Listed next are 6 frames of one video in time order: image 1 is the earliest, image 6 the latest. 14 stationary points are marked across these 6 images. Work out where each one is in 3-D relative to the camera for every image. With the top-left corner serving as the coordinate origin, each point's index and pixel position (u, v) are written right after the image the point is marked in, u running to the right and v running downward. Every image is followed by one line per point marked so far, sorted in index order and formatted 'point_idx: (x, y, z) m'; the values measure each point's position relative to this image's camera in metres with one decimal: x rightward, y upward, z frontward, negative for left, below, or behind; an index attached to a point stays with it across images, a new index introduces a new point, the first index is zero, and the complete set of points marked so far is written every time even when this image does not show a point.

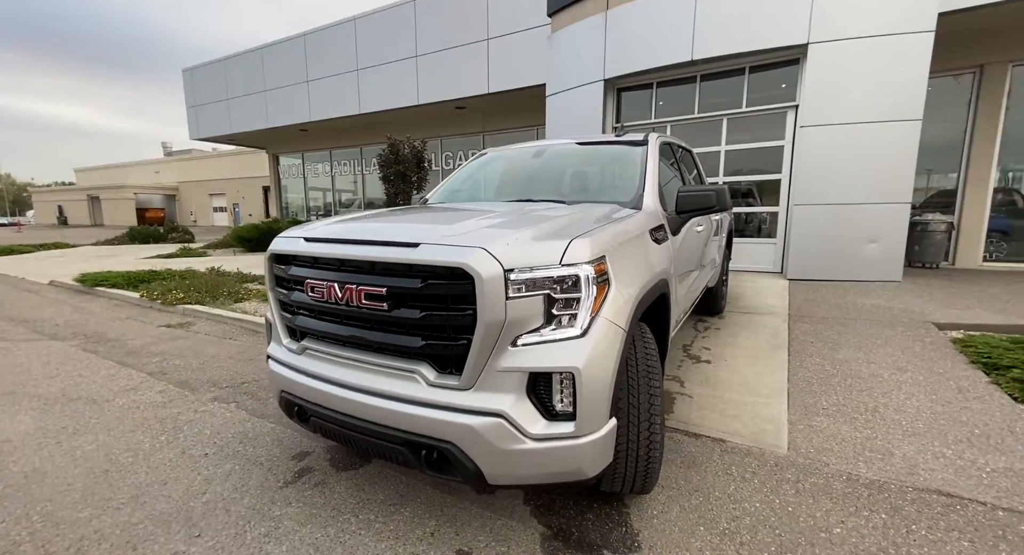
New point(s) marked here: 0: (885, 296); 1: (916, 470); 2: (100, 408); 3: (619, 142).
0: (+5.3, -0.3, +6.3) m
1: (+2.1, -1.0, +2.3) m
2: (-2.9, -0.9, +3.1) m
3: (+0.8, +1.1, +3.5) m
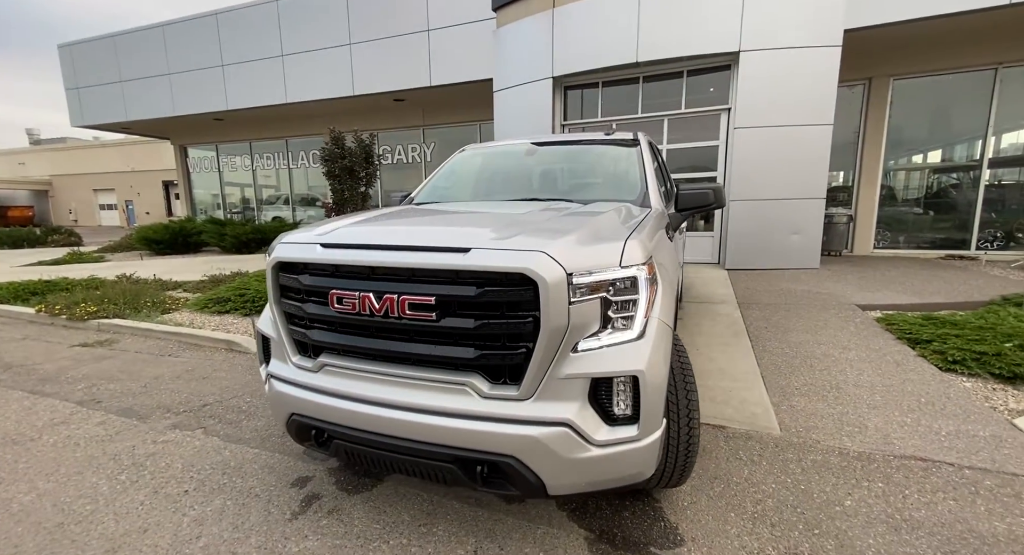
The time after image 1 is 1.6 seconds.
0: (+4.8, -0.1, +7.0) m
1: (+2.2, -1.0, +2.6) m
2: (-2.9, -1.0, +2.6) m
3: (+0.7, +1.1, +3.5) m
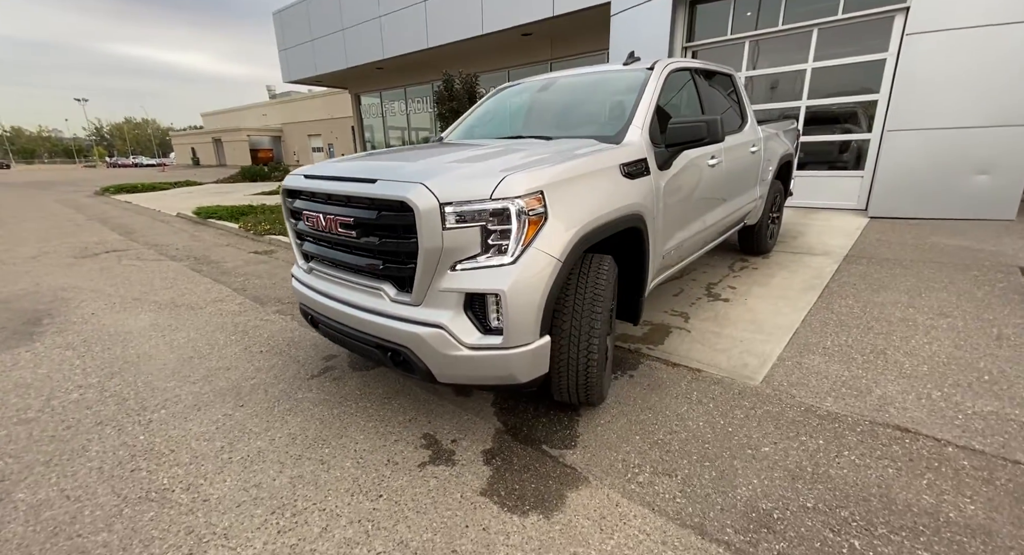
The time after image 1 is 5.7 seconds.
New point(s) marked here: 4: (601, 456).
0: (+5.8, +0.5, +5.5) m
1: (+2.0, -0.7, +2.3) m
2: (-2.9, -0.3, +4.0) m
3: (+0.9, +1.6, +3.3) m
4: (+0.4, -0.9, +2.1) m
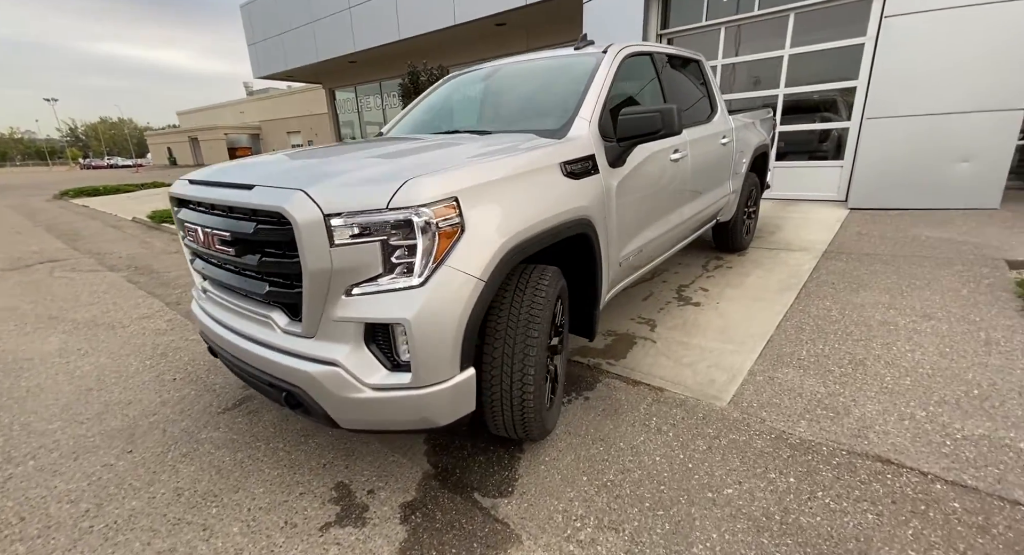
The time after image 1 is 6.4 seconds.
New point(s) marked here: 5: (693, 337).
0: (+5.4, +0.6, +5.3) m
1: (+1.7, -0.7, +2.1) m
2: (-3.2, -0.4, +3.6) m
3: (+0.5, +1.5, +3.0) m
4: (+0.1, -0.9, +1.8) m
5: (+1.3, -0.4, +3.1) m
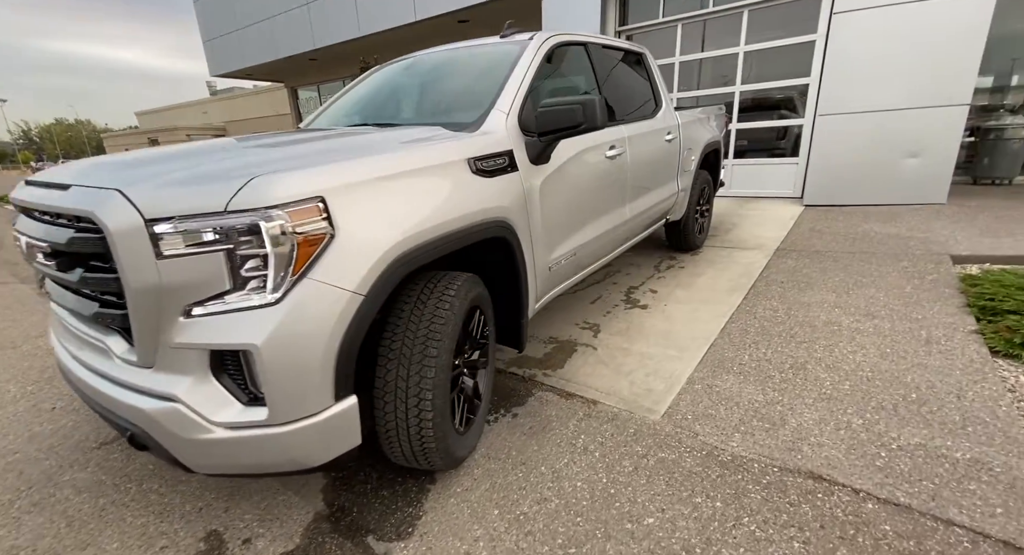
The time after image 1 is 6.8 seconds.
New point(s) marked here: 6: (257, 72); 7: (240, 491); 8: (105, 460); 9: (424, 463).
0: (+4.8, +0.7, +5.3) m
1: (+1.3, -0.7, +1.9) m
2: (-3.7, -0.6, +3.2) m
3: (0.0, +1.5, +2.8) m
4: (-0.3, -1.0, +1.6) m
5: (+0.8, -0.4, +3.0) m
6: (-11.1, +8.9, +19.0) m
7: (-1.2, -0.9, +1.9) m
8: (-1.9, -0.9, +2.1) m
9: (-0.3, -0.7, +1.7) m
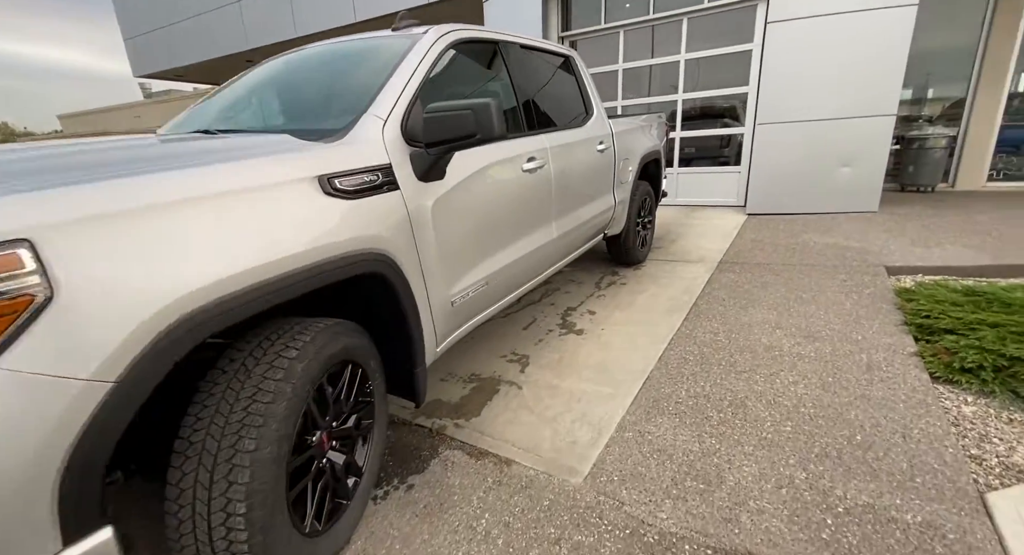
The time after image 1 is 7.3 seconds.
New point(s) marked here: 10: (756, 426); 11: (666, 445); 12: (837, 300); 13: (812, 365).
0: (+4.1, +0.6, +5.3) m
1: (+0.8, -0.9, +1.6) m
2: (-4.2, -0.8, +2.5) m
3: (-0.5, +1.3, +2.4) m
4: (-0.6, -1.1, +1.1) m
5: (+0.3, -0.6, +2.6) m
6: (-13.1, +8.3, +17.7) m
7: (-1.6, -1.1, +1.4) m
8: (-2.3, -1.1, +1.5) m
9: (-0.7, -0.9, +1.3) m
10: (+1.2, -0.7, +2.1) m
11: (+0.7, -0.8, +2.0) m
12: (+2.5, -0.2, +3.4) m
13: (+1.7, -0.5, +2.6) m
